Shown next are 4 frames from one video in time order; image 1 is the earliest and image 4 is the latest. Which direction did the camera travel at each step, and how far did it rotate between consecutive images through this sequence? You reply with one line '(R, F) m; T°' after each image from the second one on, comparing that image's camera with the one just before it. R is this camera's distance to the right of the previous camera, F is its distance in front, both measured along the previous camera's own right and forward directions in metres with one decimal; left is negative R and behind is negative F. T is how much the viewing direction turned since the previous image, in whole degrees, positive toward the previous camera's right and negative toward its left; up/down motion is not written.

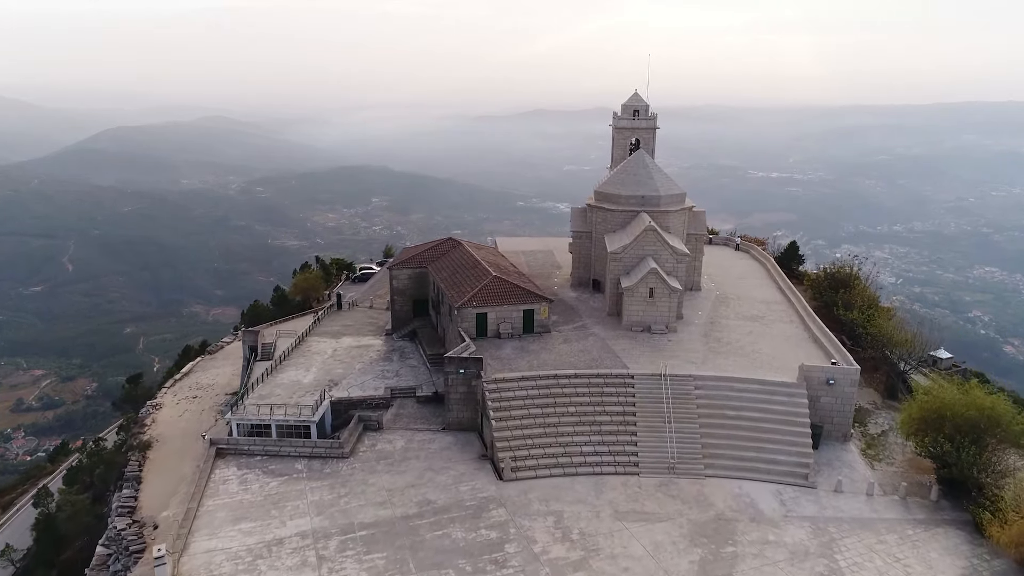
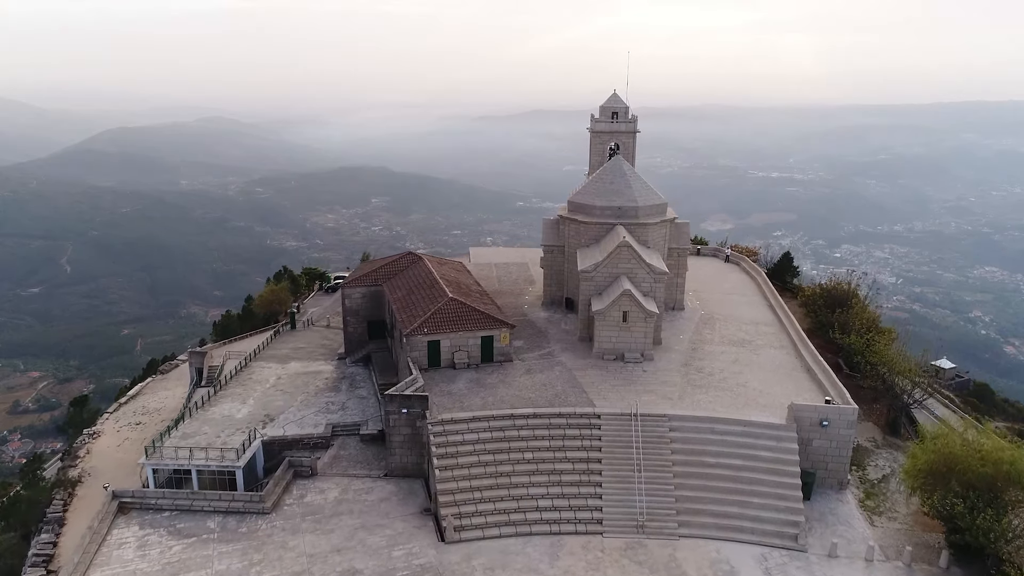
(+1.6, +2.7) m; 0°
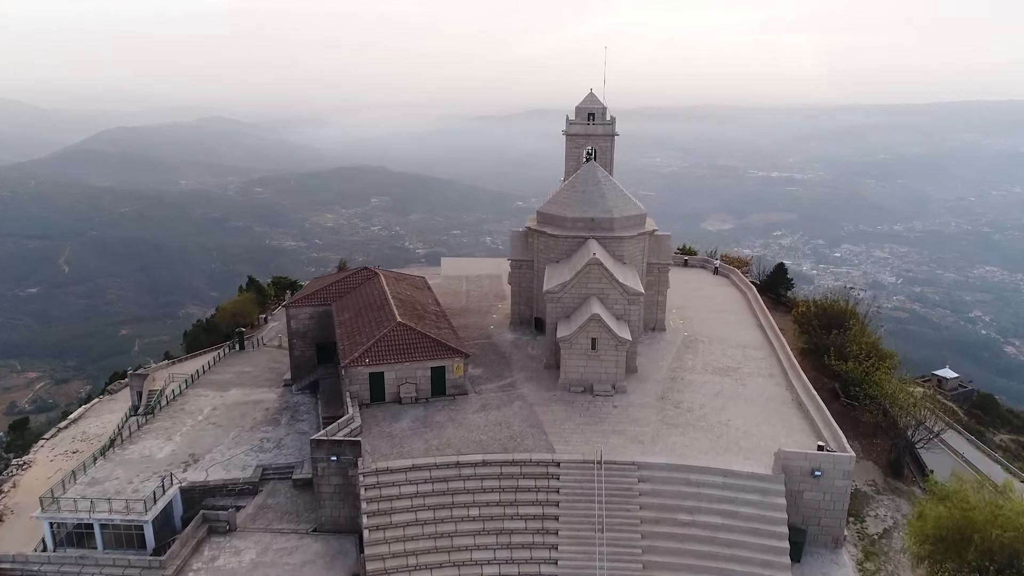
(+1.5, +2.6) m; 0°
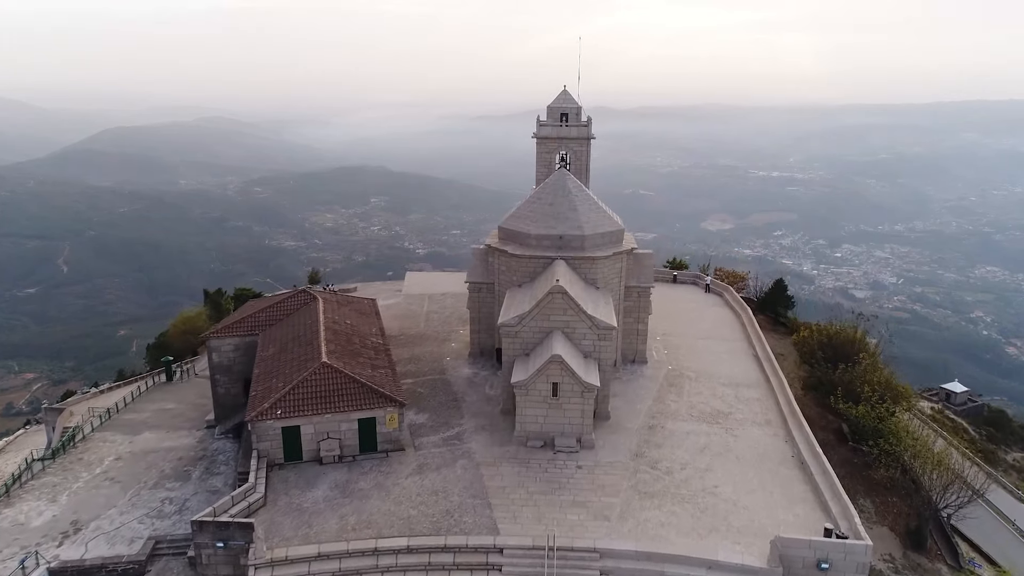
(+1.6, +3.4) m; 0°
